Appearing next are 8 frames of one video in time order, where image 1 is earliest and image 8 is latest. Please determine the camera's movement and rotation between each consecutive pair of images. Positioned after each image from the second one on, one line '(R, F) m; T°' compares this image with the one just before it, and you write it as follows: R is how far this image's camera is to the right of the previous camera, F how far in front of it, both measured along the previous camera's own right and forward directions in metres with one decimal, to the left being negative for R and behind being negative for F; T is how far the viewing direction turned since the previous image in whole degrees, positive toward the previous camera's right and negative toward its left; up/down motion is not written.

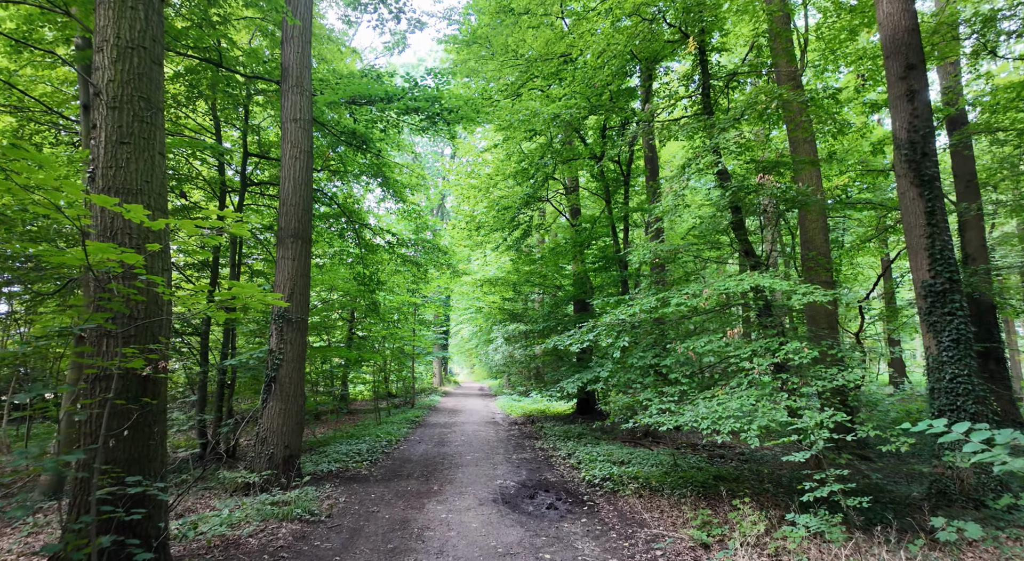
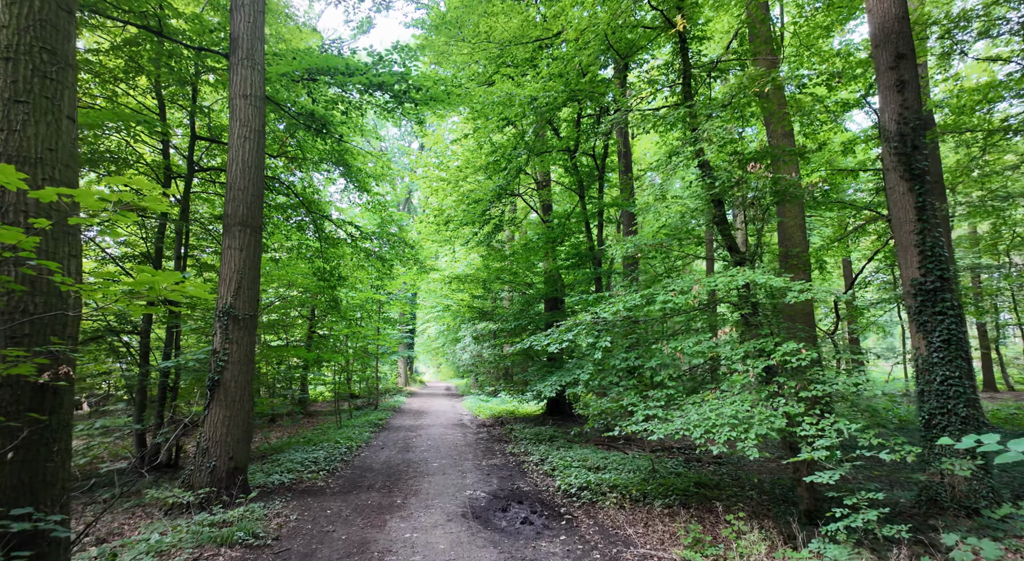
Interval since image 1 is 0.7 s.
(-0.1, +0.5) m; +4°
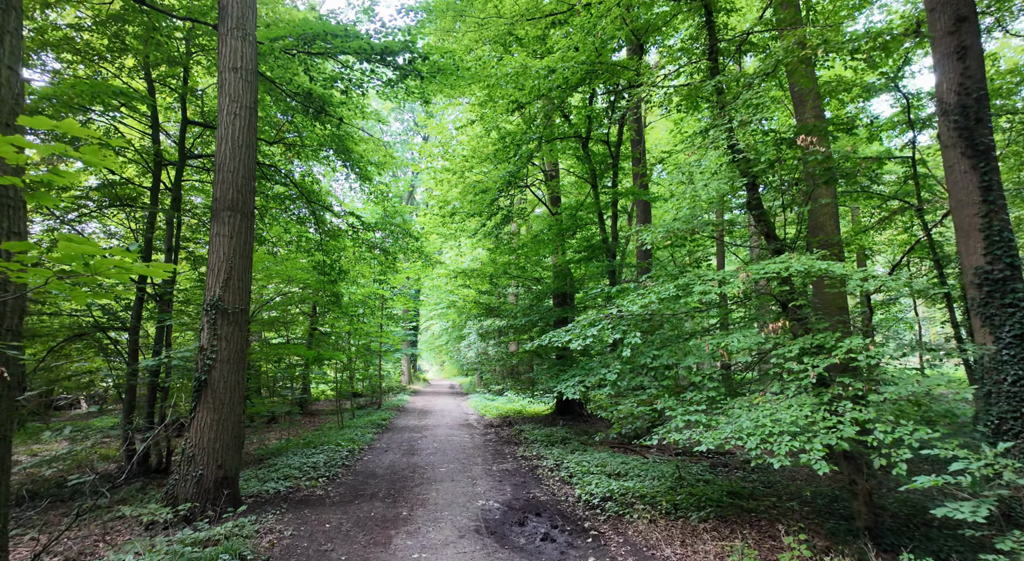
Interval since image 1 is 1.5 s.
(-0.2, +0.6) m; 0°
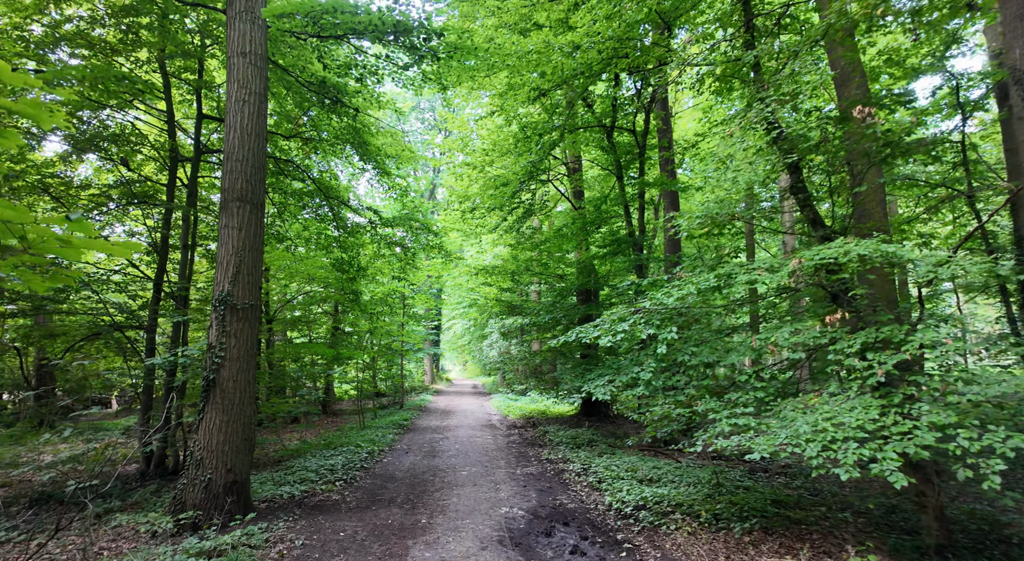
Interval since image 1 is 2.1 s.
(0.0, +0.4) m; -2°
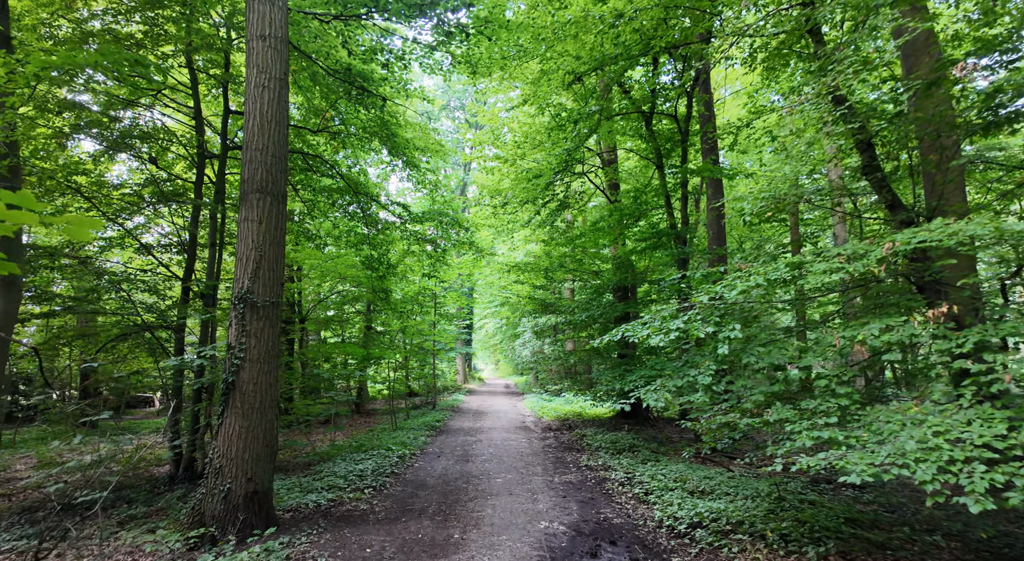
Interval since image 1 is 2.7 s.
(-0.1, +0.5) m; -3°
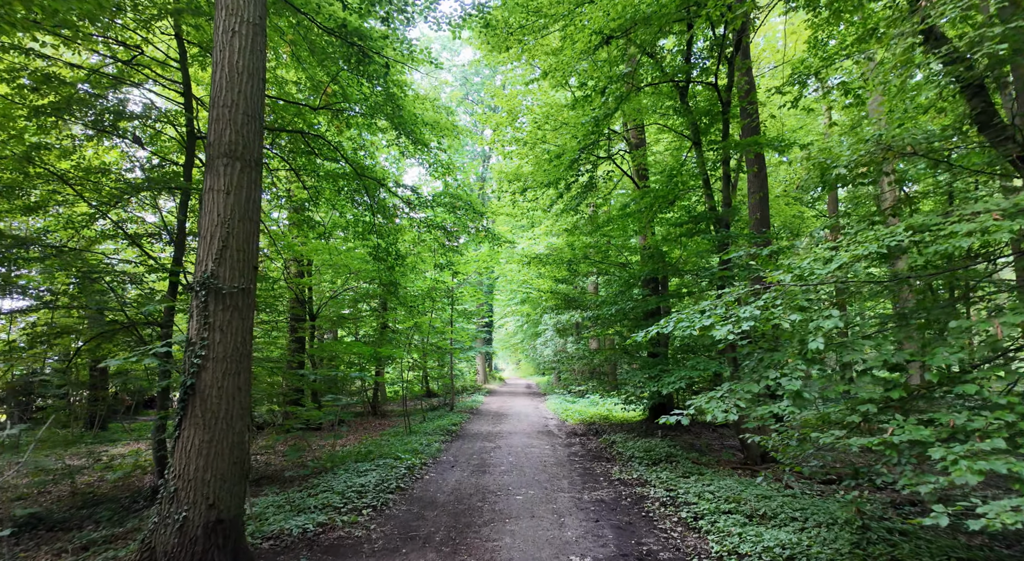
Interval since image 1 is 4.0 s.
(0.0, +1.0) m; -2°
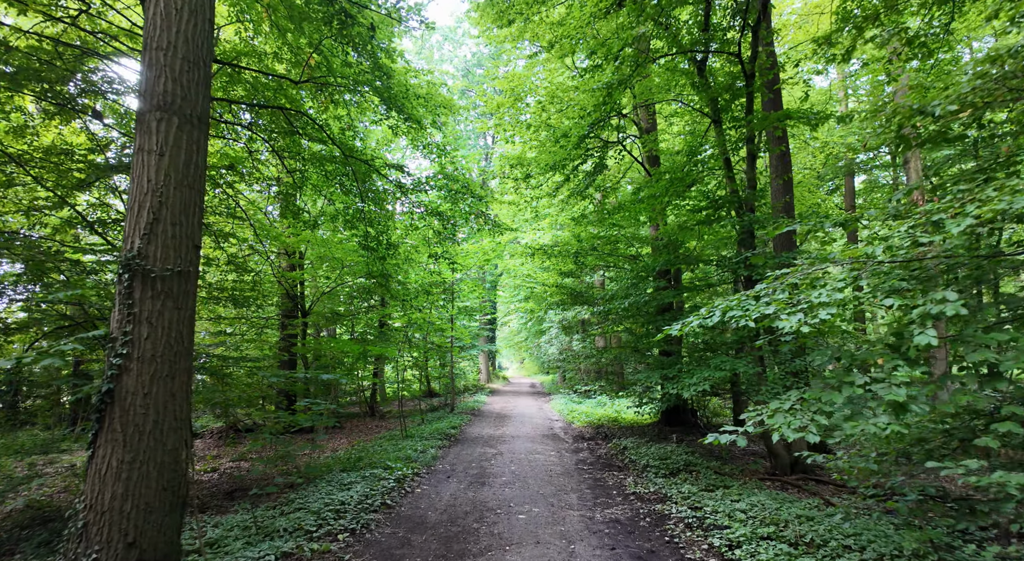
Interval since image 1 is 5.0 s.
(0.0, +0.8) m; 0°
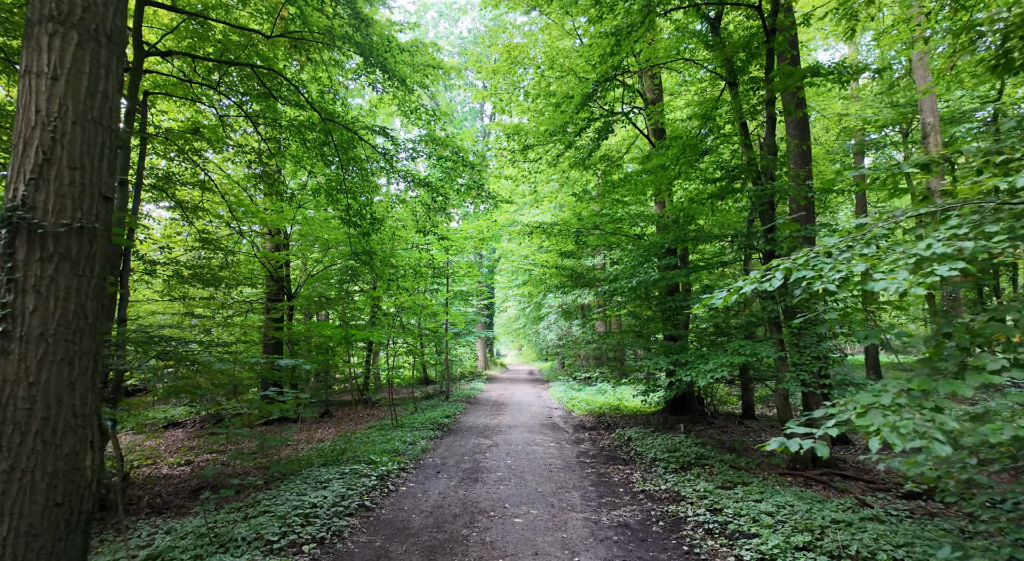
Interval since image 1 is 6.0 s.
(0.0, +0.7) m; 0°
